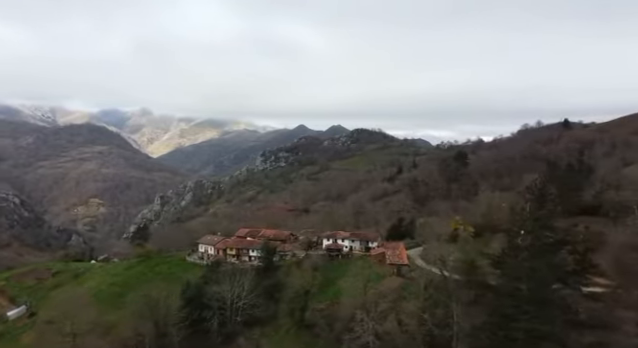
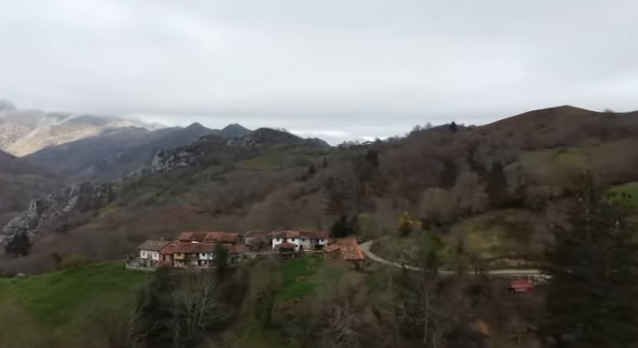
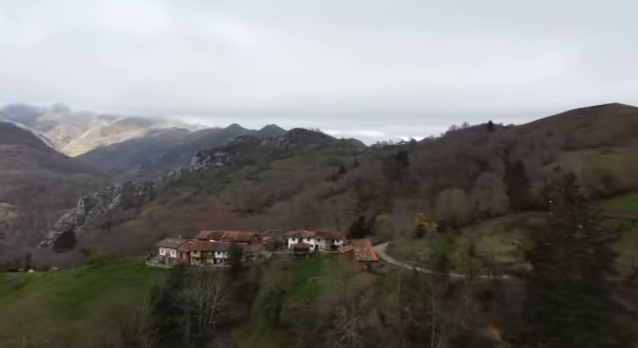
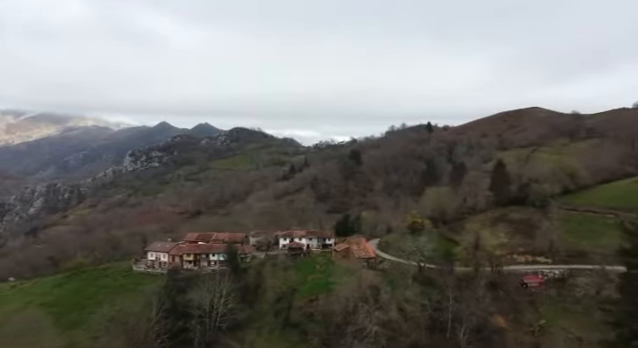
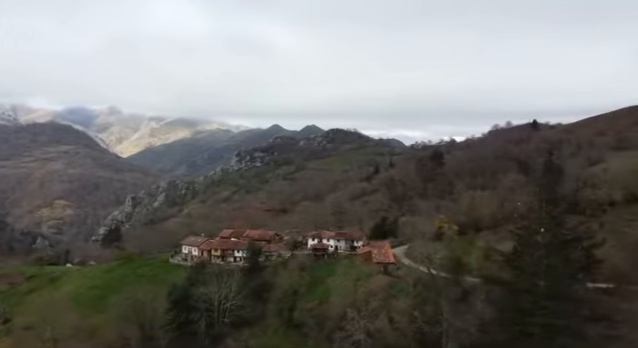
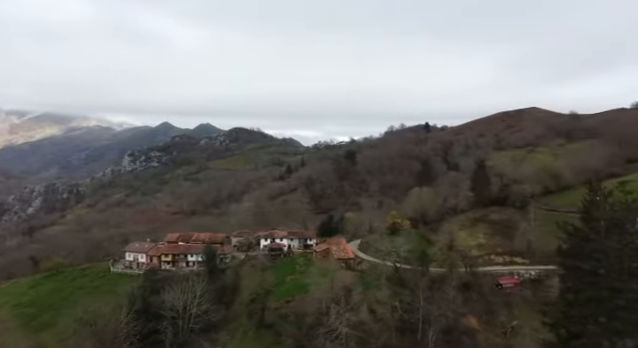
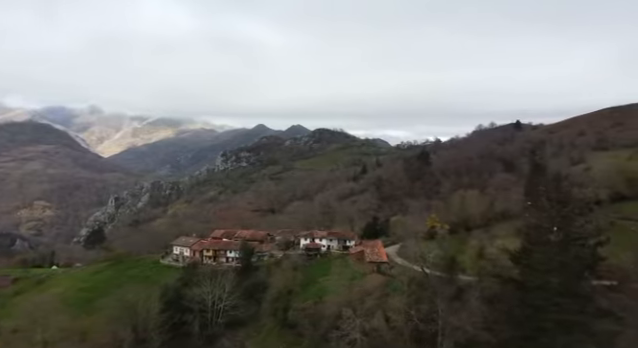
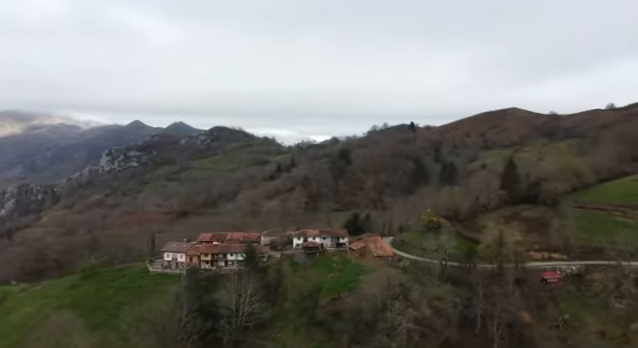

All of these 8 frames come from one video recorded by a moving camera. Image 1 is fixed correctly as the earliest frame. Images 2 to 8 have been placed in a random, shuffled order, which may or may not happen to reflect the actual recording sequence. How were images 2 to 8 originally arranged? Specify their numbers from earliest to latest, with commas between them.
5, 7, 3, 2, 6, 4, 8
